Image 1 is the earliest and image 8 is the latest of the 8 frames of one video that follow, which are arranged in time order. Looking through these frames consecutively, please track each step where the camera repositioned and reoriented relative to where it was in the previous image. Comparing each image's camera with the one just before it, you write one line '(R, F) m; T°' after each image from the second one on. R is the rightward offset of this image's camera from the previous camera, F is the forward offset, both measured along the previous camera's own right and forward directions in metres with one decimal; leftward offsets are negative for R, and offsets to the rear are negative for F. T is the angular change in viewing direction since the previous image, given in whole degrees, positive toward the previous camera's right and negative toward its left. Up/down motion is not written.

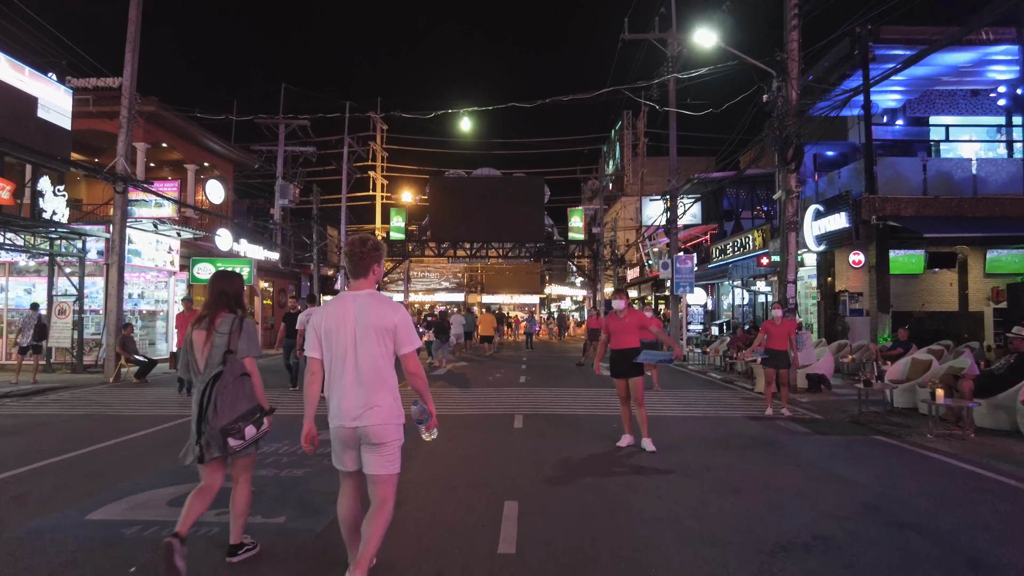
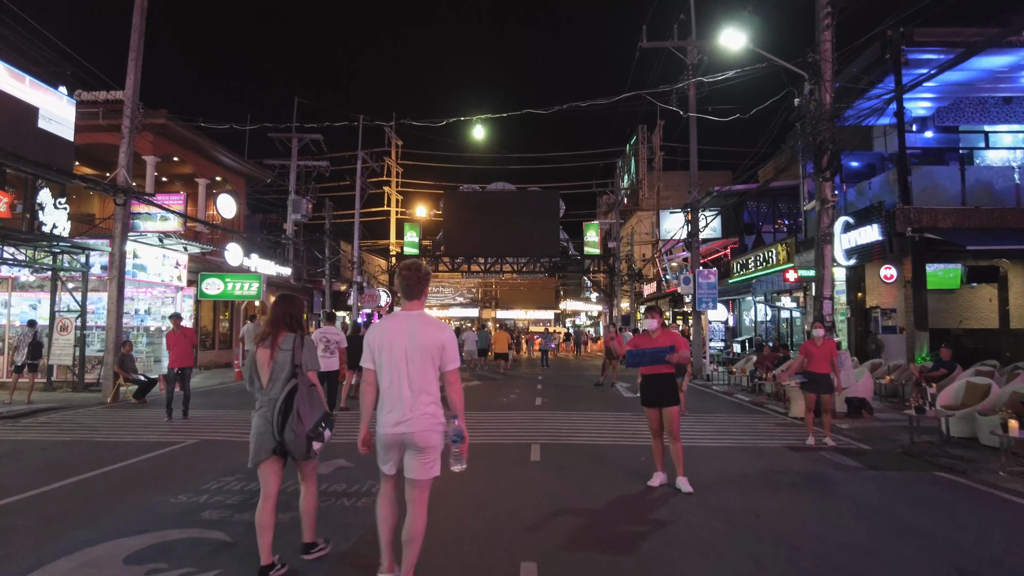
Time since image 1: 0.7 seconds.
(0.0, +0.7) m; -1°
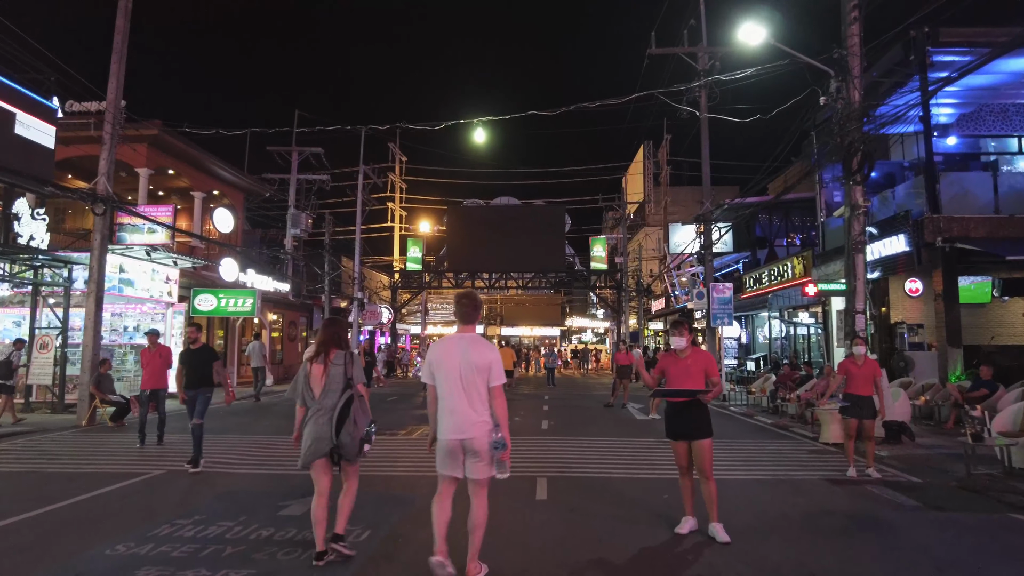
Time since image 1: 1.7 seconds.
(0.0, +0.9) m; 0°
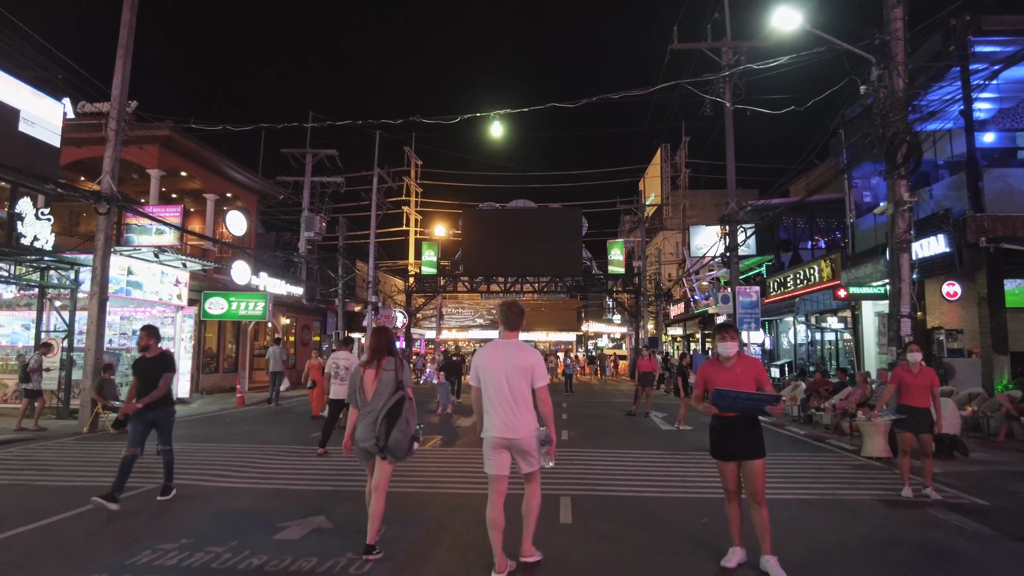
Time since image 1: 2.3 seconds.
(-0.1, +0.6) m; -1°
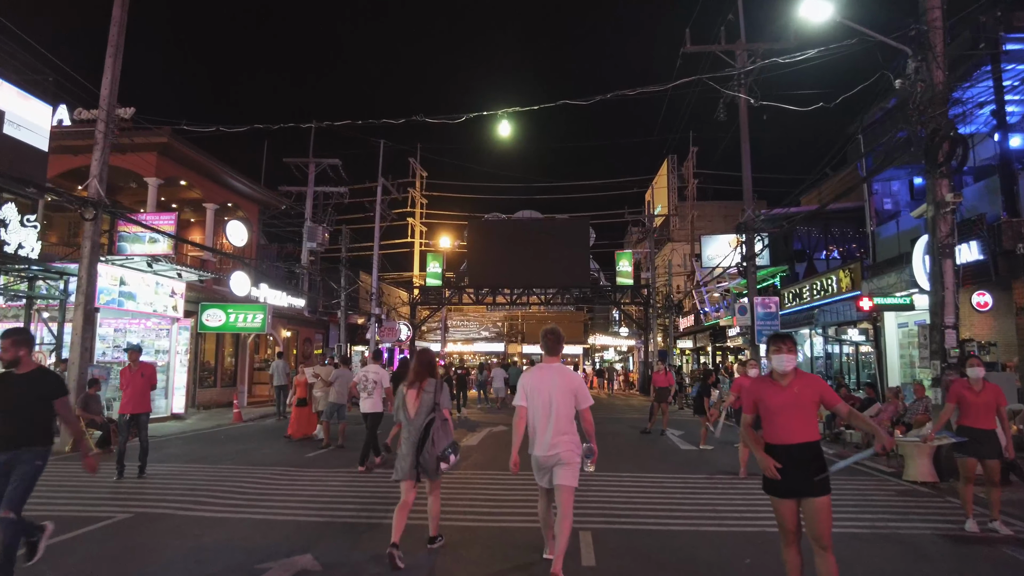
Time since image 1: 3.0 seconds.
(-0.1, +0.7) m; 0°
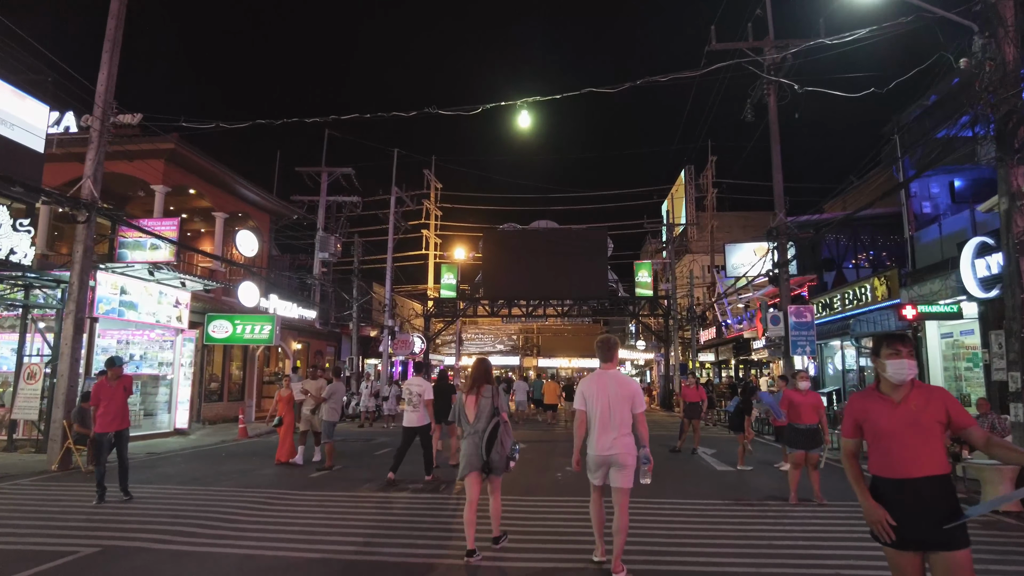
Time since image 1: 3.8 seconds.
(-0.1, +0.9) m; -1°
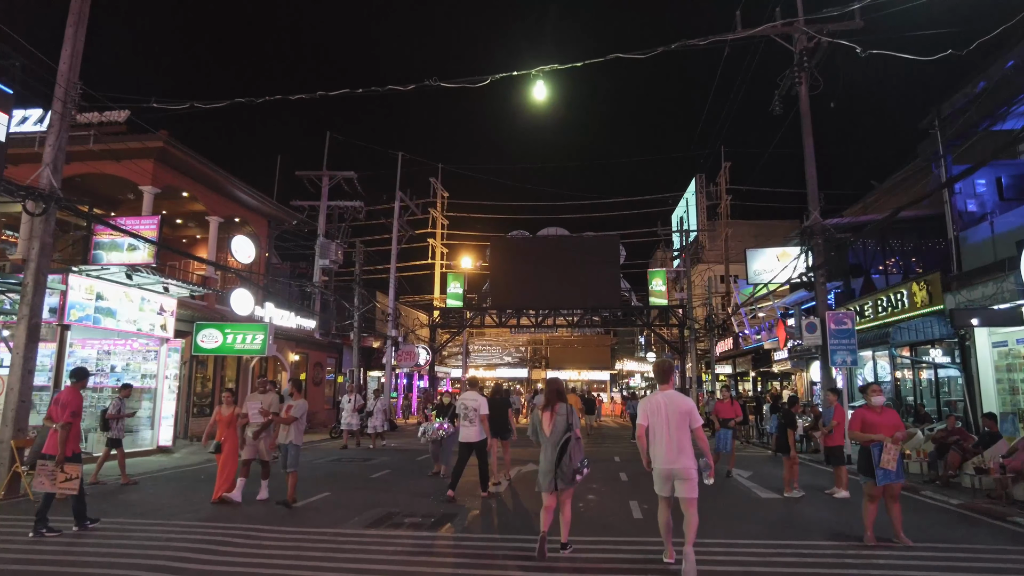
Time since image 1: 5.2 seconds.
(-0.1, +1.4) m; -1°
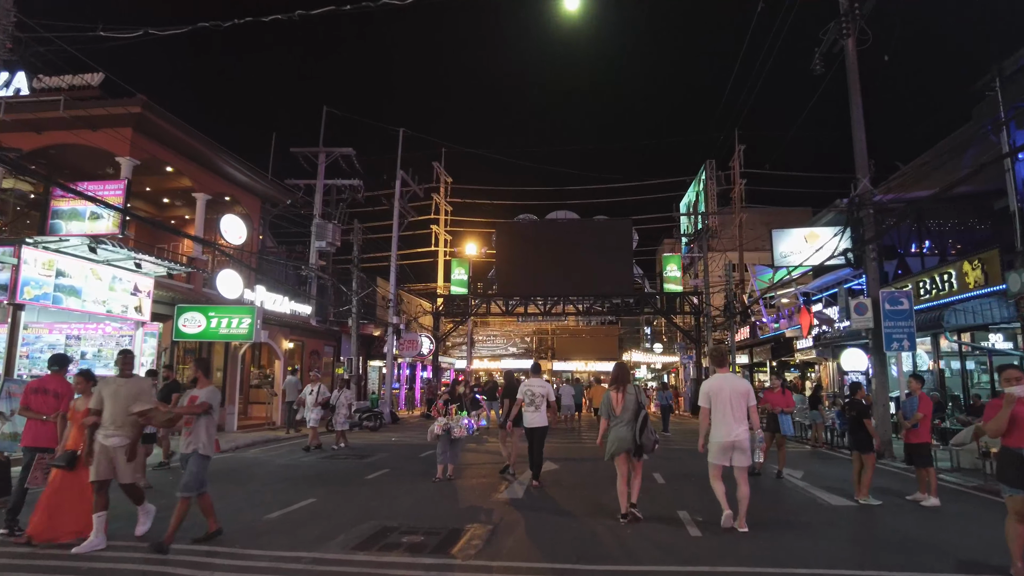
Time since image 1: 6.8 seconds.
(-0.2, +1.7) m; 0°
